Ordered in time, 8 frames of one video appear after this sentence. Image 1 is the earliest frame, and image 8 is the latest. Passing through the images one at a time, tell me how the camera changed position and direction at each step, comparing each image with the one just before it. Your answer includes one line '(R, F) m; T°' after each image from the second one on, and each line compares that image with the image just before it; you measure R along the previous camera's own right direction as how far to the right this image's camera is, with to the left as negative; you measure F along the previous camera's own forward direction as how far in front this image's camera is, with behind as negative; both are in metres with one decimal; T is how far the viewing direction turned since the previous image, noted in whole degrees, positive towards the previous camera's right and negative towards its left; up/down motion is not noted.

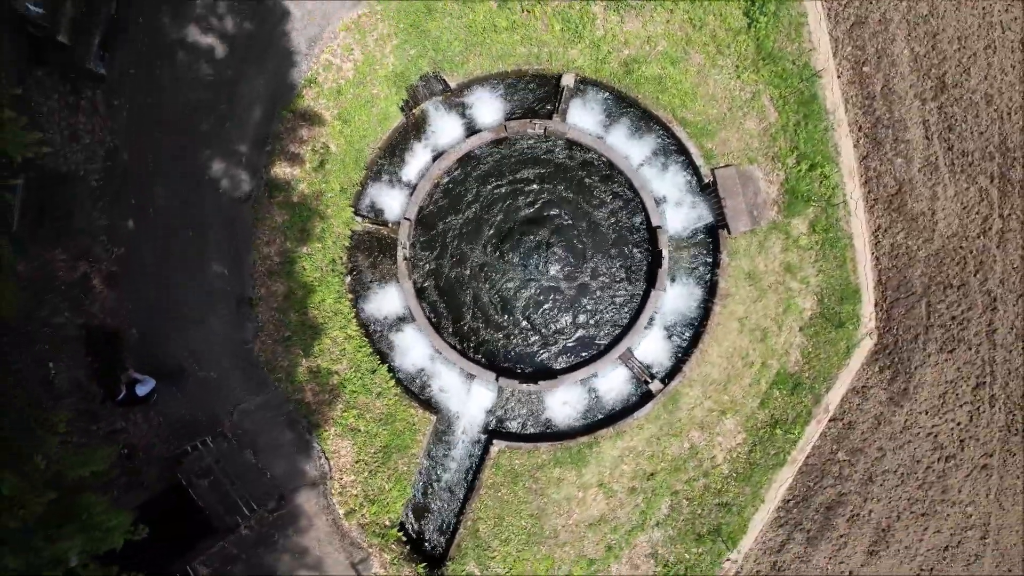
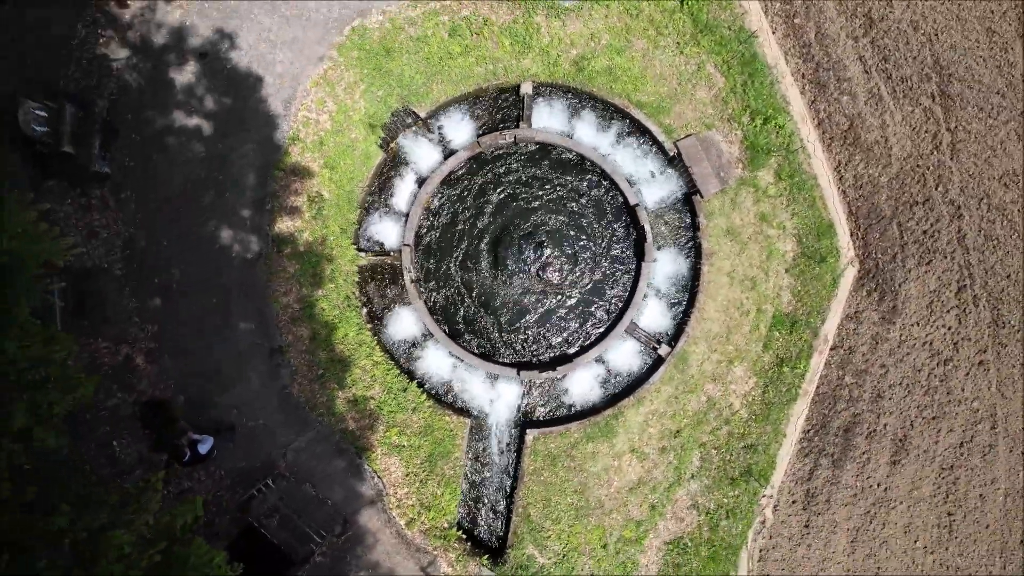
(0.0, -0.6) m; 0°
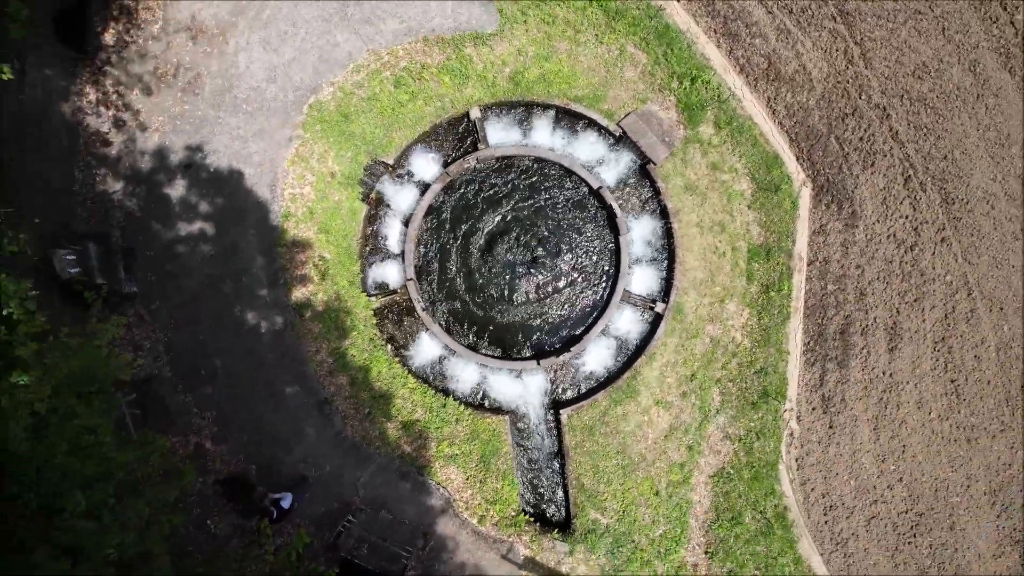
(0.0, -0.9) m; 0°
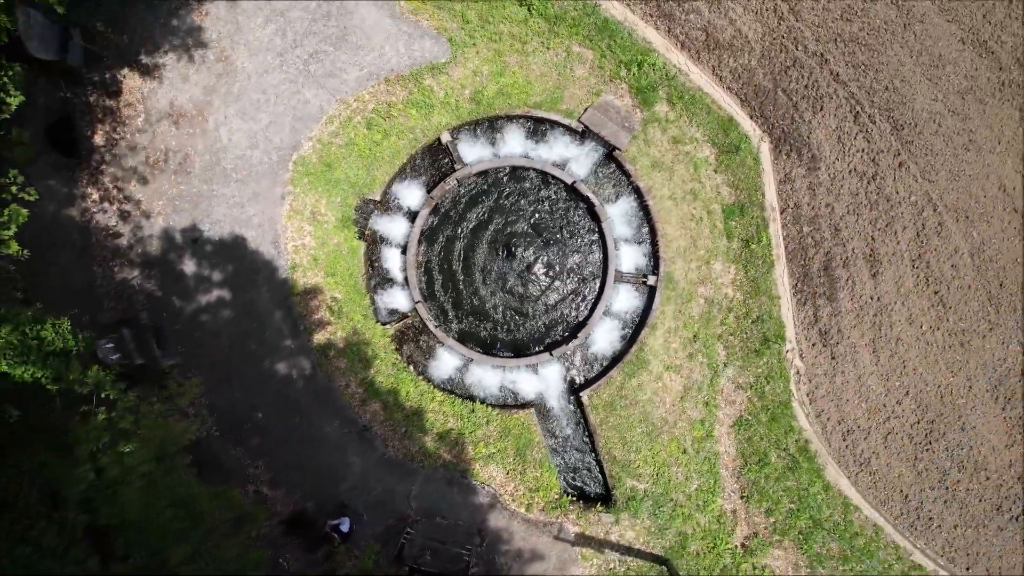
(0.0, -0.7) m; 0°
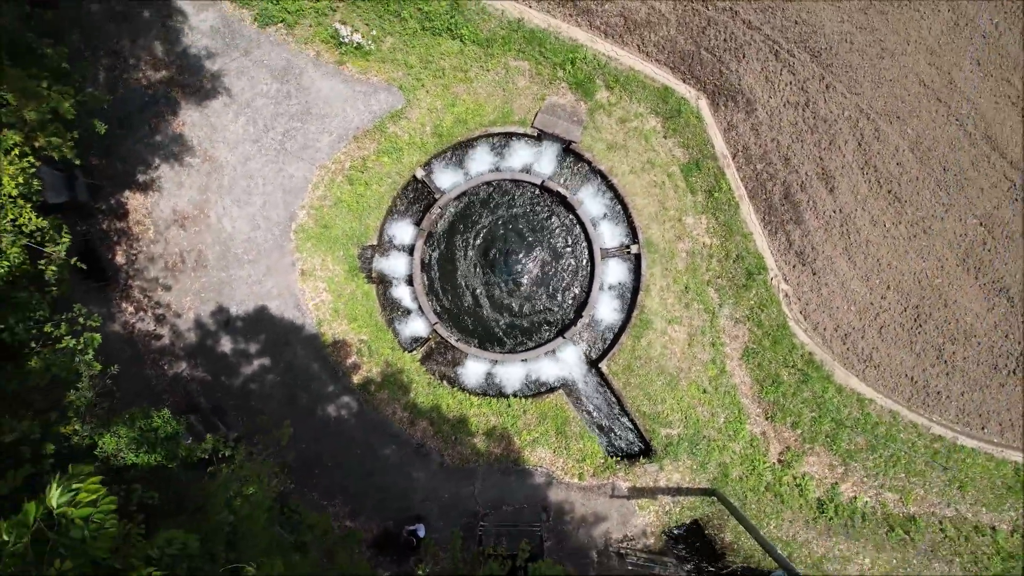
(0.0, -1.0) m; 0°
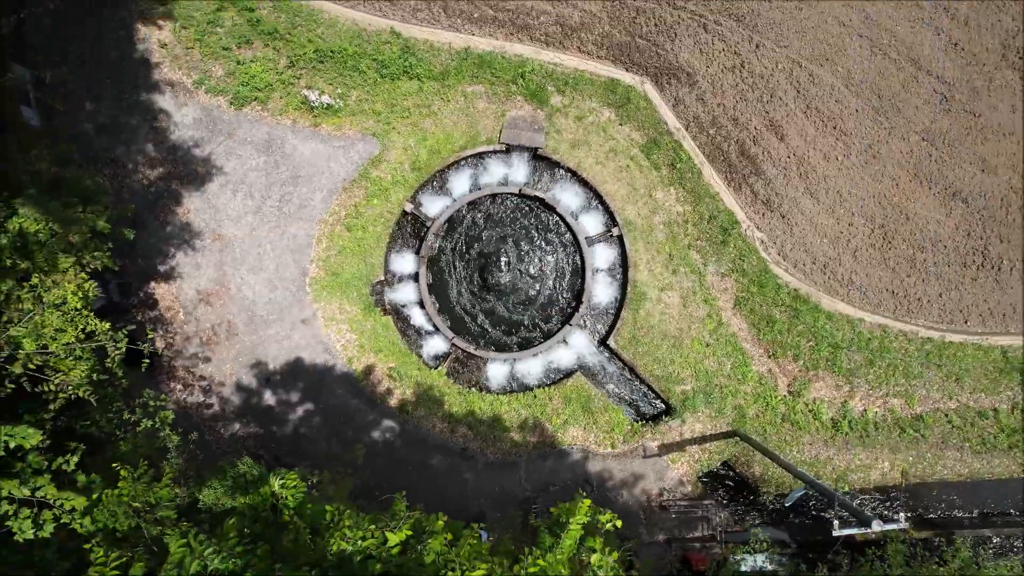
(0.0, -1.0) m; 0°
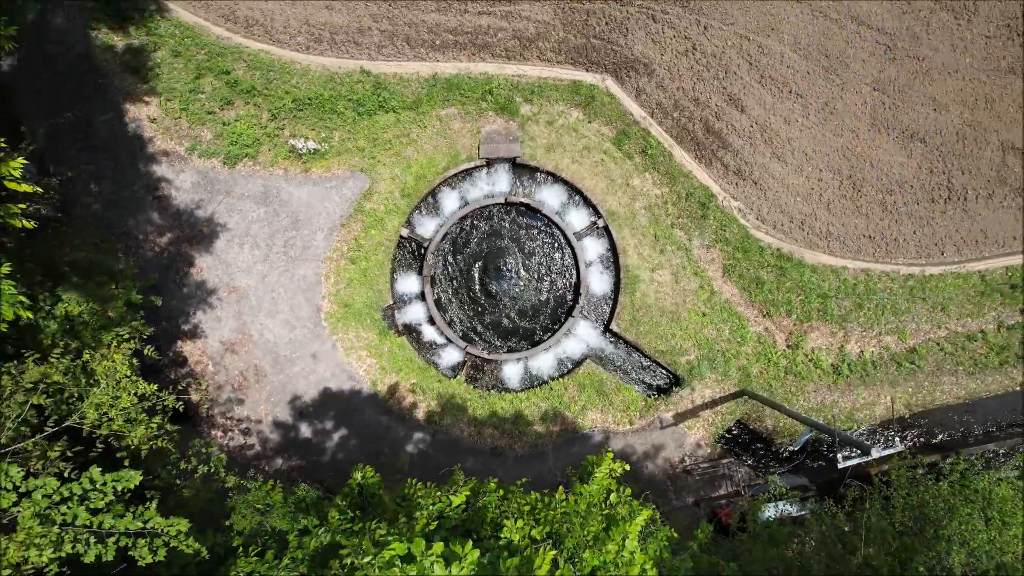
(0.0, -0.8) m; 0°
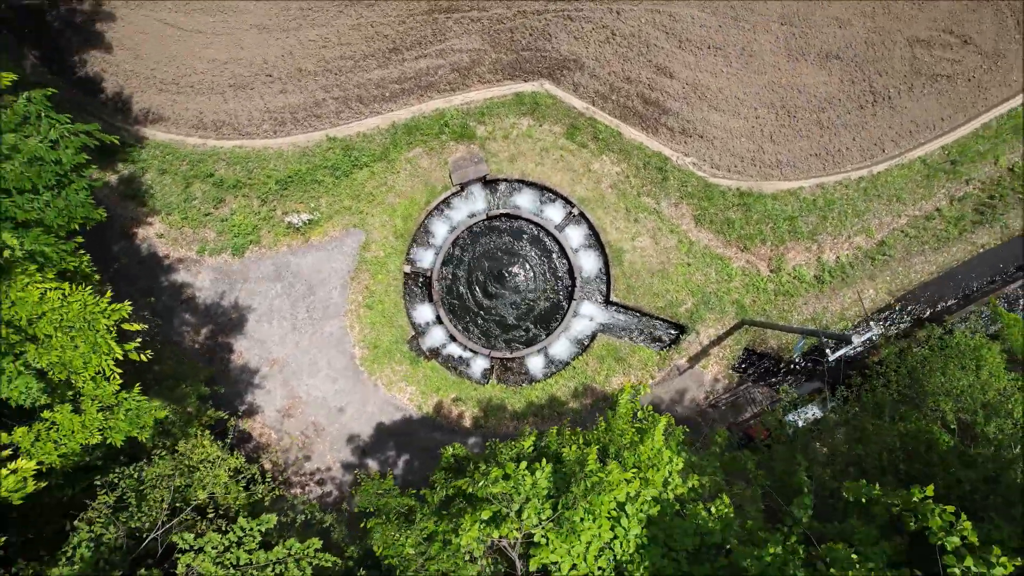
(0.0, -1.4) m; 0°
